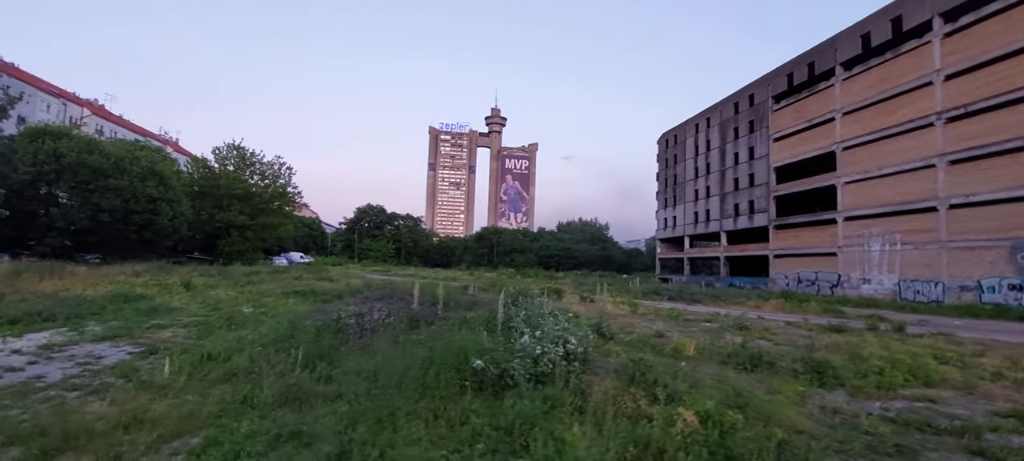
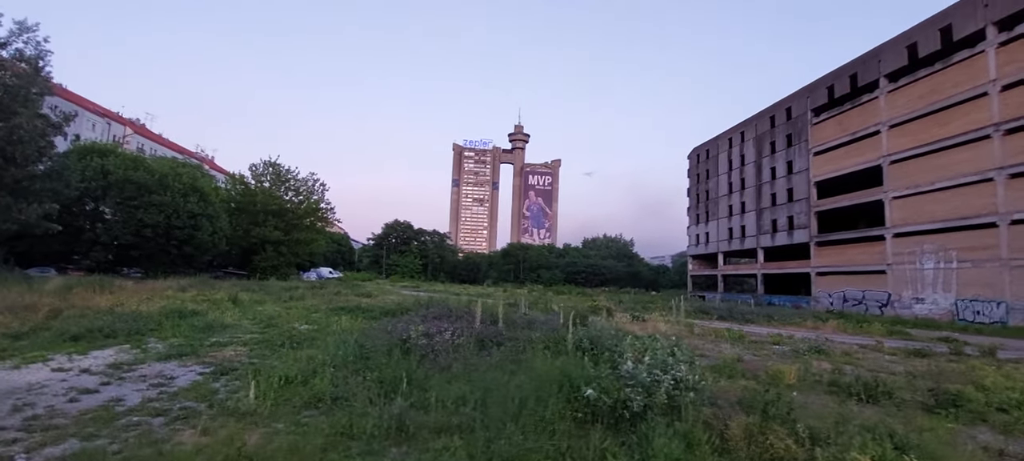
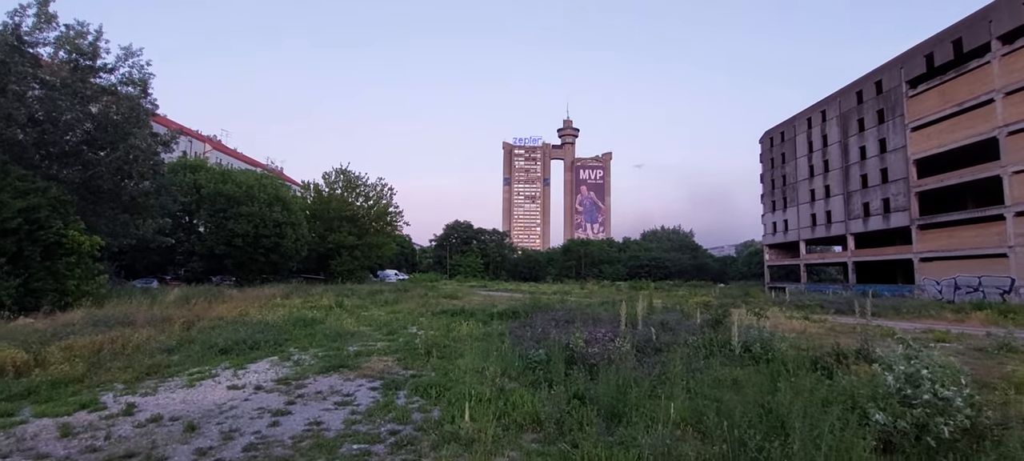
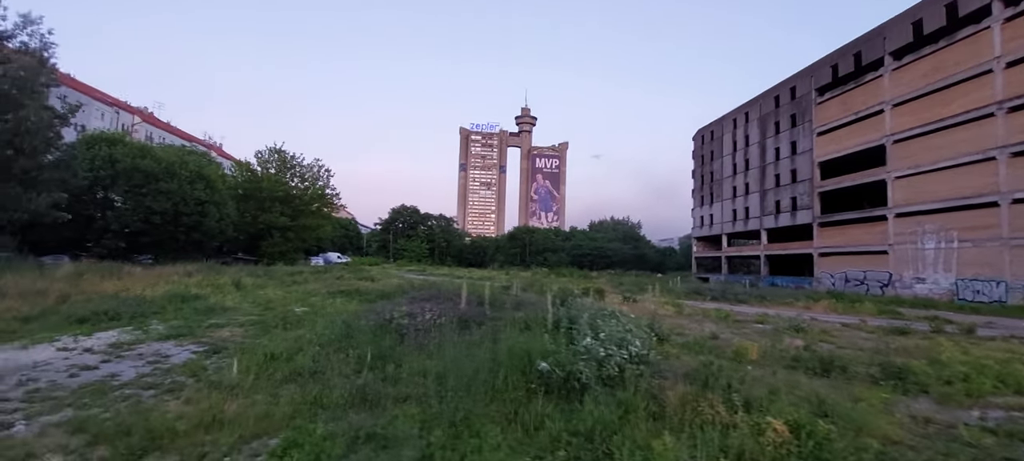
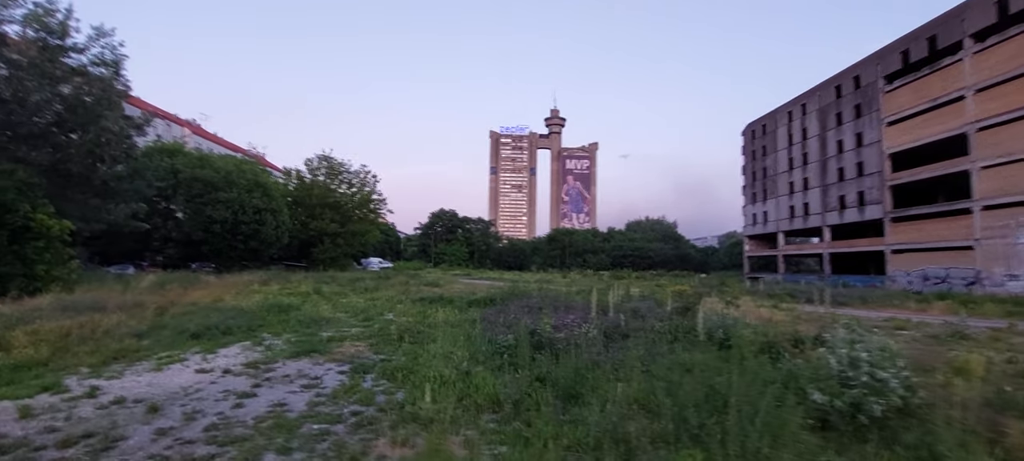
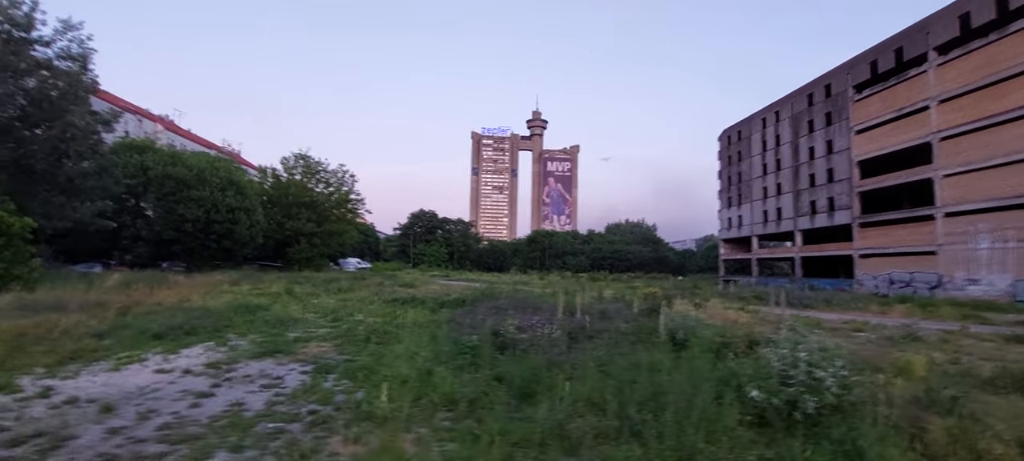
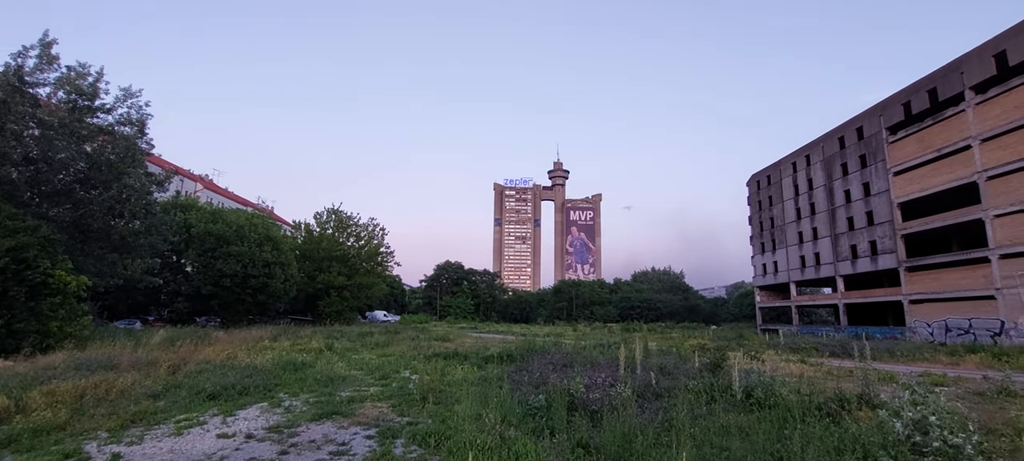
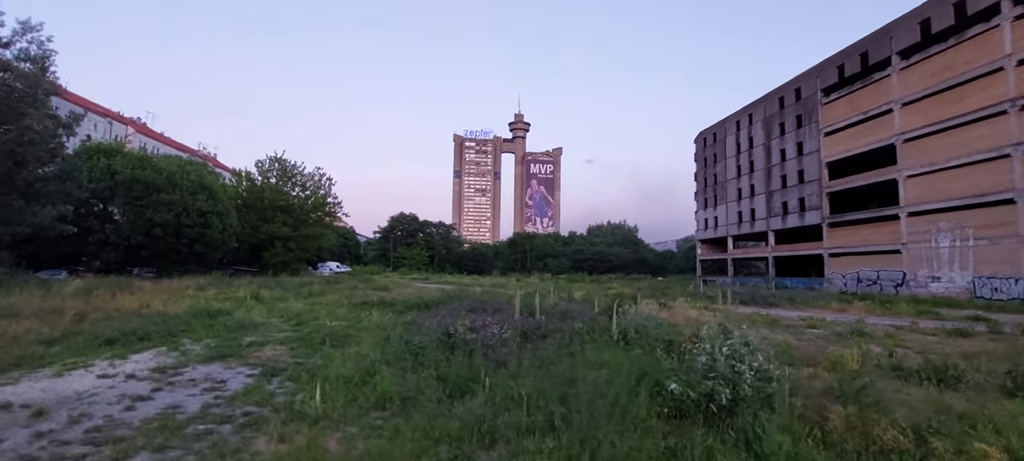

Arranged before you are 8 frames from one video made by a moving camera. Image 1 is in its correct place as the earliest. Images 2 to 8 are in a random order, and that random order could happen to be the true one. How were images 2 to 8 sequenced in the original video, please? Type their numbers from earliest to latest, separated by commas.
4, 2, 8, 6, 5, 3, 7
